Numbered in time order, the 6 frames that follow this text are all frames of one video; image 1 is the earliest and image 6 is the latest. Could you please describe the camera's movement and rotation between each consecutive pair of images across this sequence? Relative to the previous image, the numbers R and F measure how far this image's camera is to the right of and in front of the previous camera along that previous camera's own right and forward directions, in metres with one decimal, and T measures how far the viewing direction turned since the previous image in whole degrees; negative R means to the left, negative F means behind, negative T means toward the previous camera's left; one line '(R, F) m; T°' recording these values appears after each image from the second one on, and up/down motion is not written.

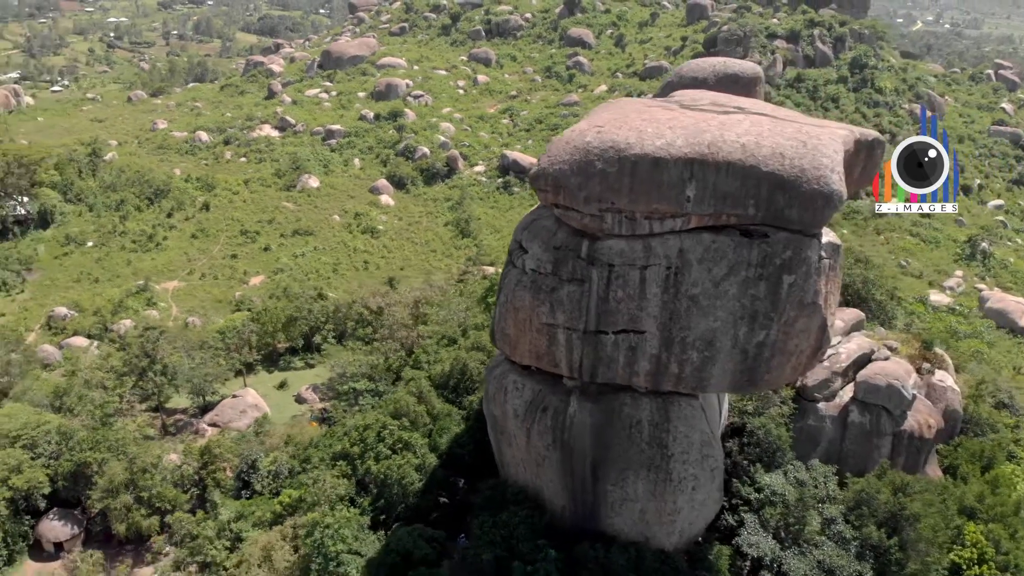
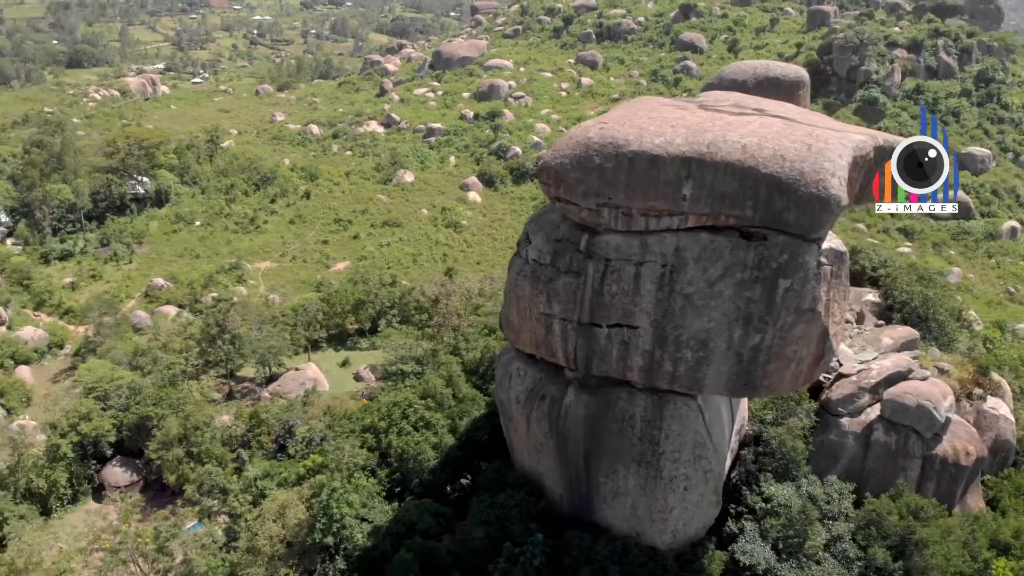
(+1.5, -0.2) m; -8°
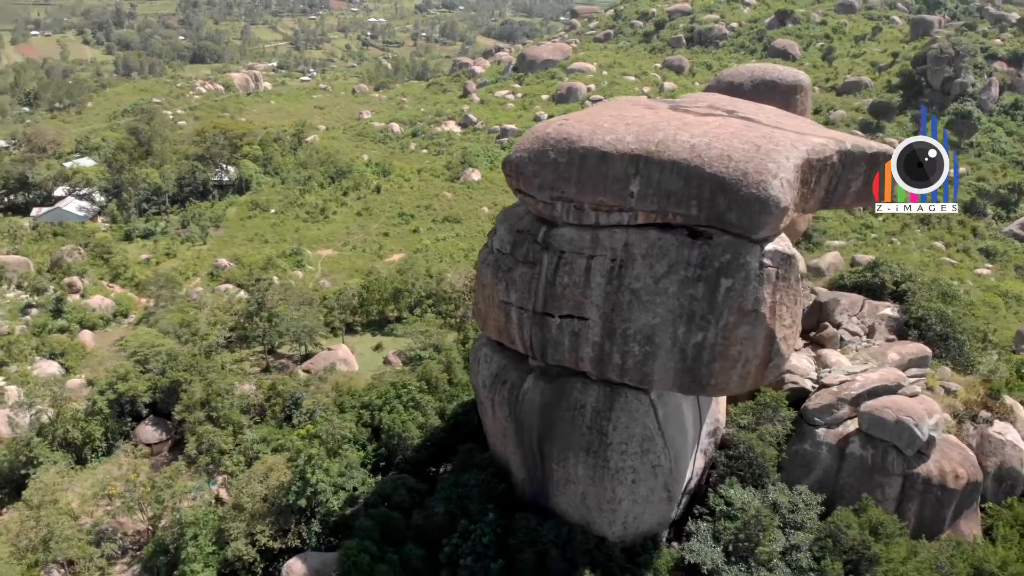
(+1.9, -0.3) m; -7°
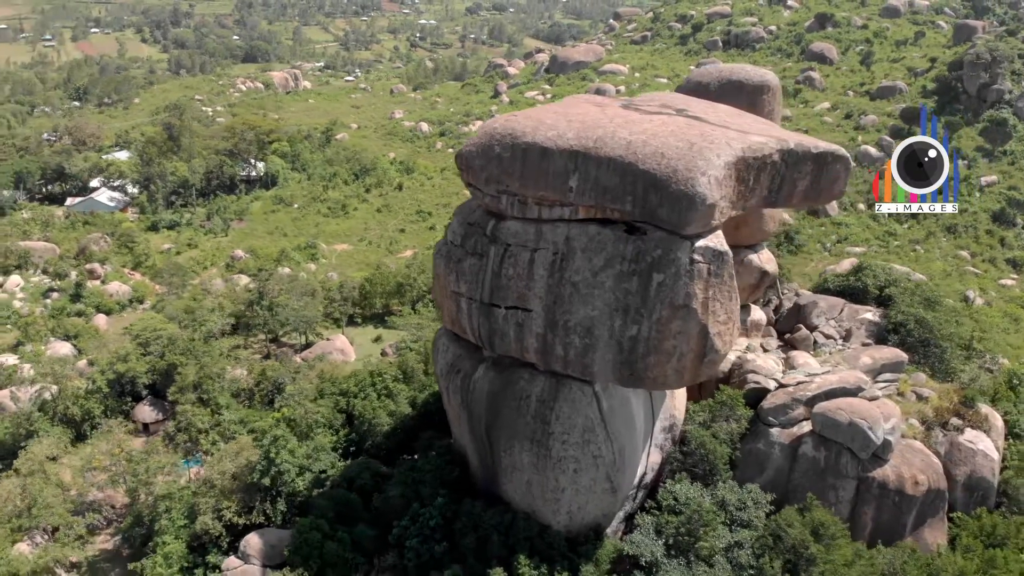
(+1.4, -0.2) m; -4°
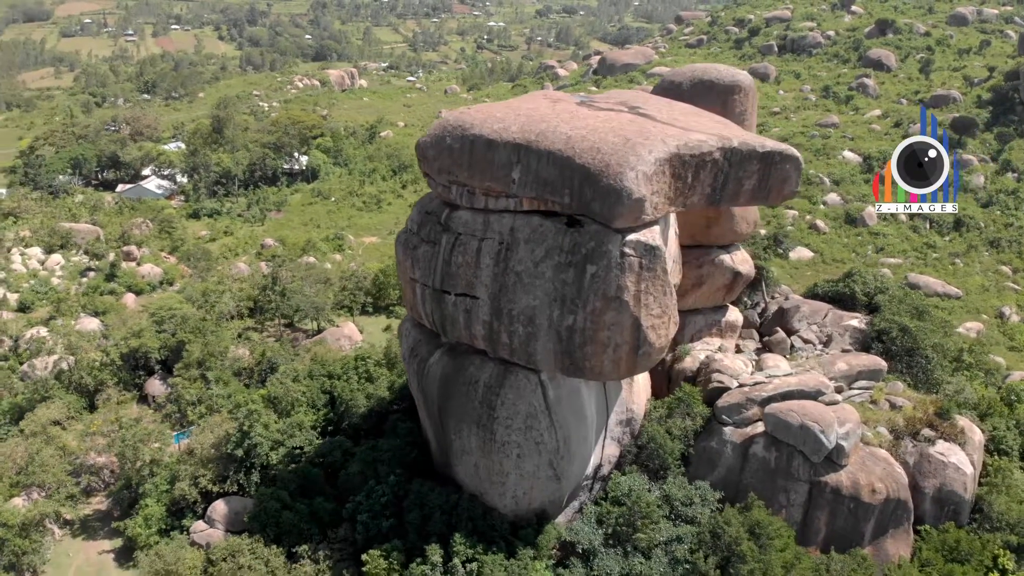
(+1.6, -0.3) m; -5°
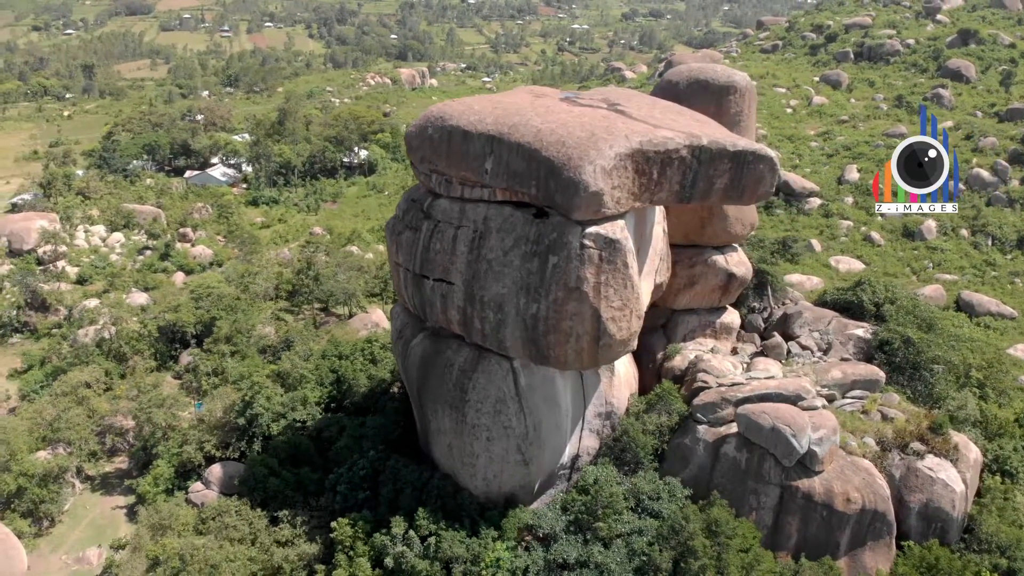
(+1.5, -0.3) m; -6°
